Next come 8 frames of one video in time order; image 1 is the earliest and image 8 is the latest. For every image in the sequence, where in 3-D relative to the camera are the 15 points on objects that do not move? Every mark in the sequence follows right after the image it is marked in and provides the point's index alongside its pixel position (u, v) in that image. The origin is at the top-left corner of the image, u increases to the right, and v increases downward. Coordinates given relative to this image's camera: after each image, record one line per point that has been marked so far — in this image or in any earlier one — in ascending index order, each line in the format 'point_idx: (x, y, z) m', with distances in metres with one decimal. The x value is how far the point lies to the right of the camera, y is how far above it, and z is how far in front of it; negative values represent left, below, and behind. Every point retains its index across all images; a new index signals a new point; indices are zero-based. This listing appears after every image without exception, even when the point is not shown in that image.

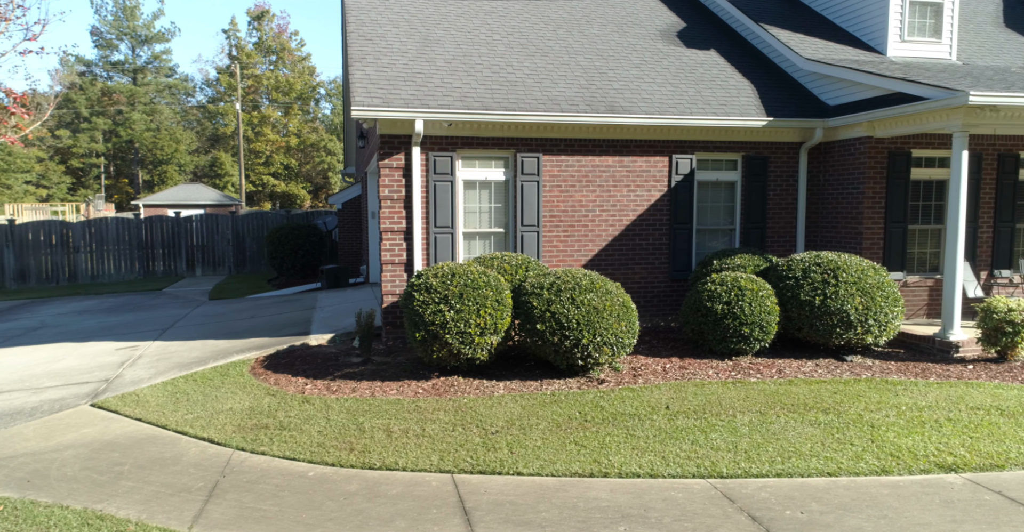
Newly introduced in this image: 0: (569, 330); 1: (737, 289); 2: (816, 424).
0: (+0.6, -0.7, +7.8) m
1: (+2.7, -0.3, +8.7) m
2: (+2.6, -1.3, +6.3) m
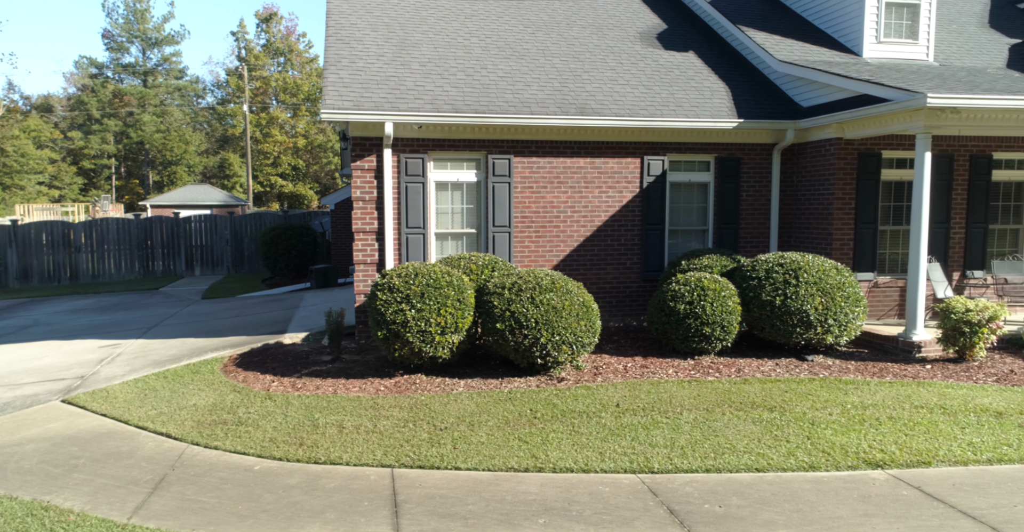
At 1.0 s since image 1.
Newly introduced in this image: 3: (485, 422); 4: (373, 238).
0: (+0.2, -0.7, +8.0) m
1: (+2.2, -0.3, +8.8) m
2: (+2.1, -1.3, +6.4) m
3: (-0.2, -1.4, +6.6) m
4: (-1.9, +0.4, +10.0) m
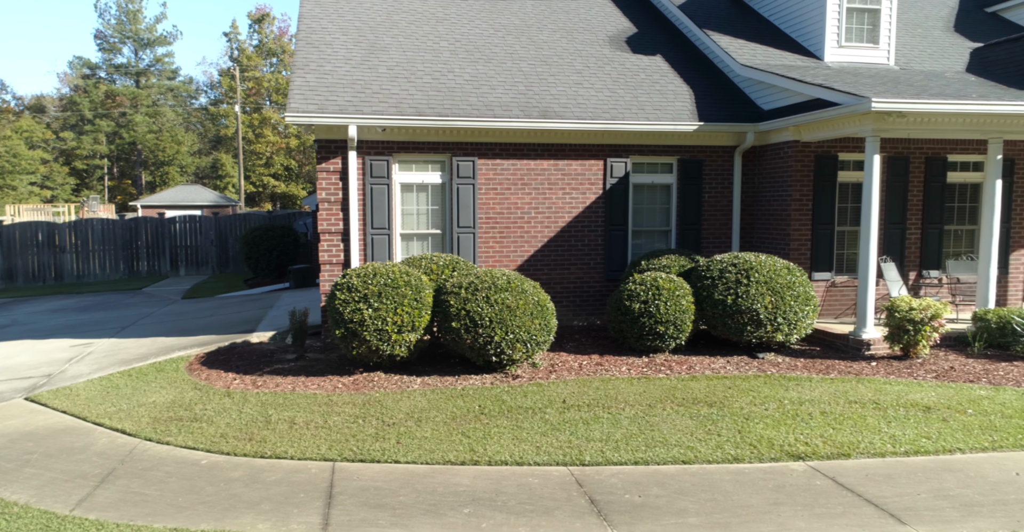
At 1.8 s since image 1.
0: (-0.3, -0.7, +8.2) m
1: (+1.7, -0.3, +9.0) m
2: (+1.6, -1.3, +6.6) m
3: (-0.7, -1.4, +6.8) m
4: (-2.4, +0.4, +10.2) m
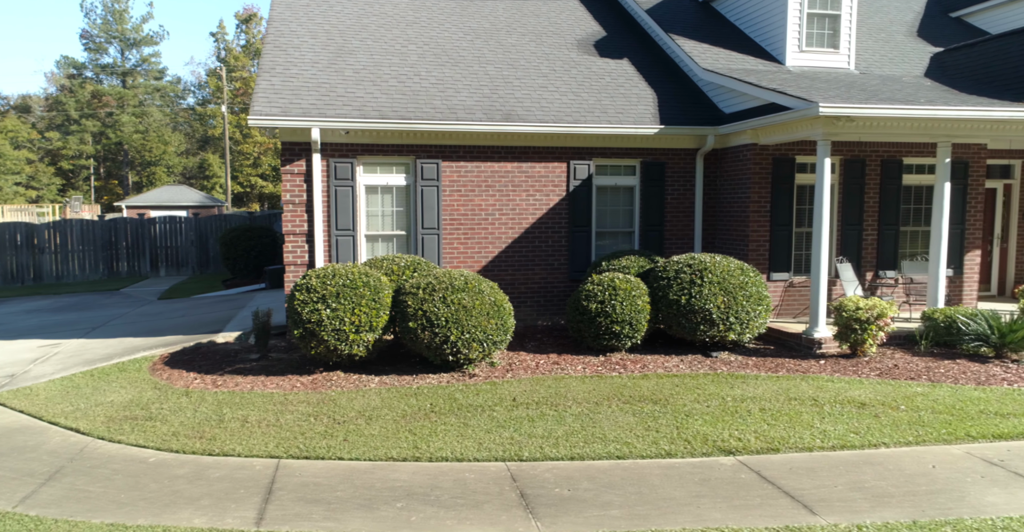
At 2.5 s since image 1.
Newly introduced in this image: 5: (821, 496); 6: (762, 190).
0: (-0.8, -0.7, +8.3) m
1: (+1.2, -0.3, +9.1) m
2: (+1.1, -1.4, +6.8) m
3: (-1.2, -1.4, +7.0) m
4: (-2.9, +0.4, +10.3) m
5: (+2.0, -1.5, +4.9) m
6: (+3.7, +1.1, +10.8) m
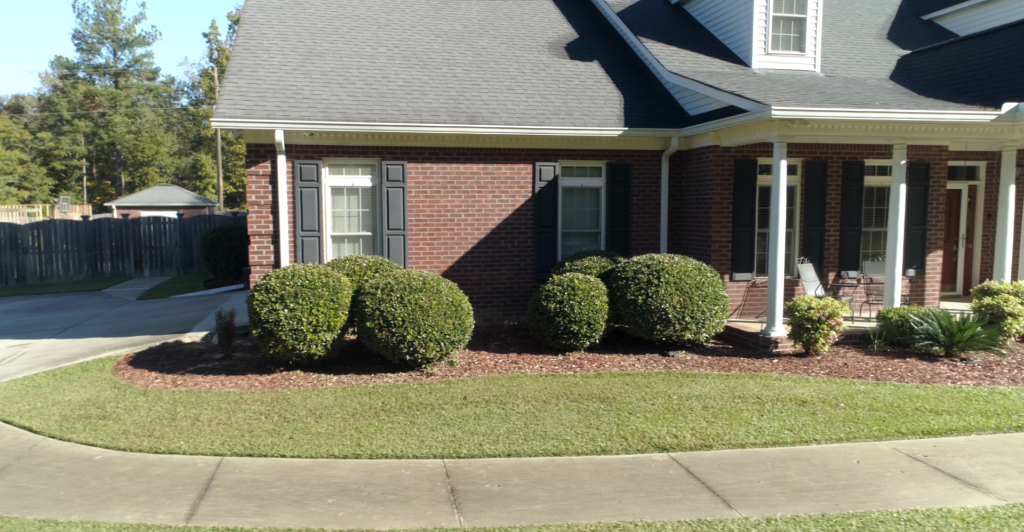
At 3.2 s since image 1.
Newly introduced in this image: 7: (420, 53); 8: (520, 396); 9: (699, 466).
0: (-1.3, -0.7, +8.4) m
1: (+0.7, -0.3, +9.3) m
2: (+0.7, -1.4, +6.9) m
3: (-1.7, -1.4, +7.1) m
4: (-3.4, +0.4, +10.4) m
5: (+1.5, -1.5, +5.0) m
6: (+3.1, +1.1, +11.0) m
7: (-1.6, +3.7, +12.7) m
8: (+0.1, -1.3, +7.5) m
9: (+1.4, -1.5, +5.5) m
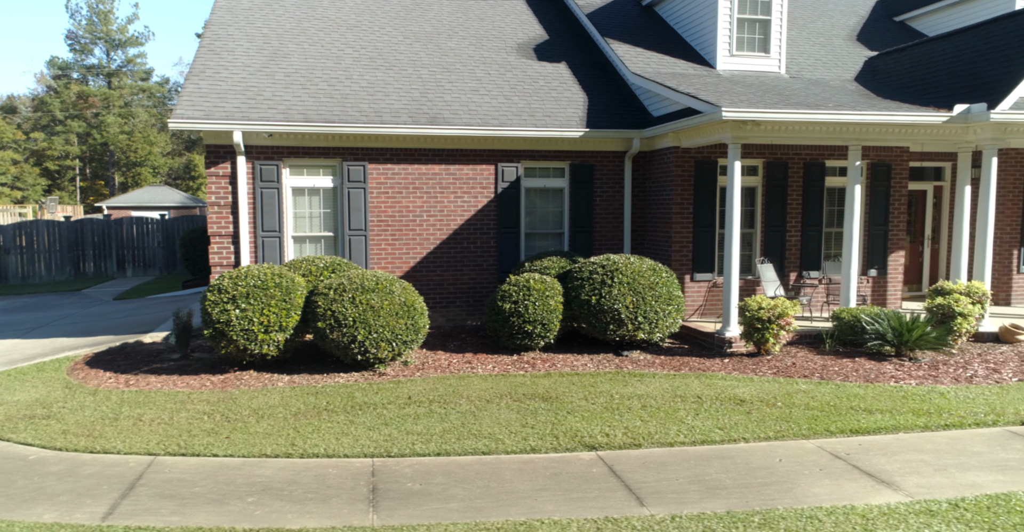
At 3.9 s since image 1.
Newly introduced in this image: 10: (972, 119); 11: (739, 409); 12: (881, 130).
0: (-1.9, -0.7, +8.5) m
1: (+0.2, -0.3, +9.3) m
2: (+0.1, -1.4, +6.9) m
3: (-2.3, -1.4, +7.1) m
4: (-4.0, +0.4, +10.5) m
5: (+1.0, -1.5, +5.0) m
6: (+2.6, +1.1, +11.0) m
7: (-2.2, +3.7, +12.8) m
8: (-0.5, -1.3, +7.6) m
9: (+0.8, -1.5, +5.5) m
10: (+5.9, +1.9, +9.5) m
11: (+2.1, -1.3, +6.8) m
12: (+4.8, +1.8, +9.7) m
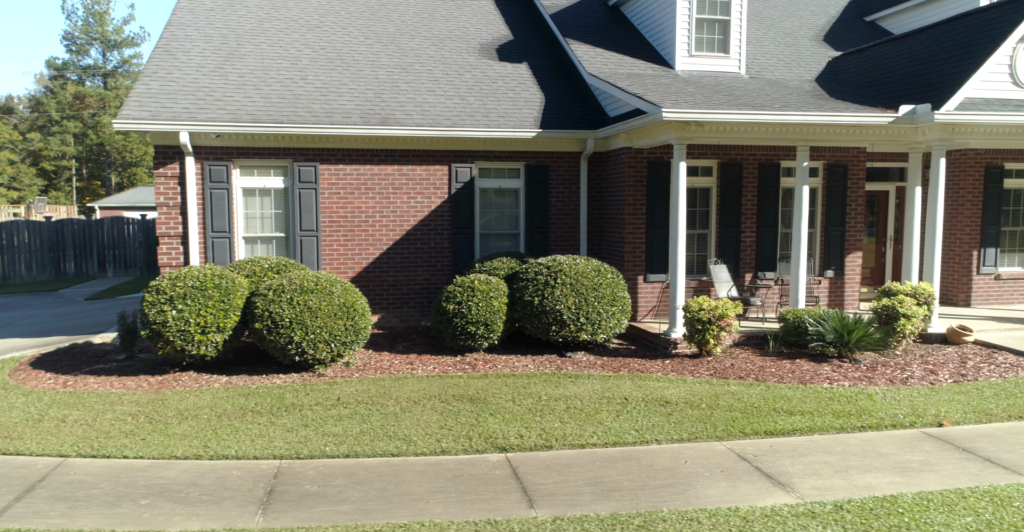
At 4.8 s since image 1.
0: (-2.6, -0.7, +8.4) m
1: (-0.6, -0.3, +9.3) m
2: (-0.6, -1.4, +6.9) m
3: (-3.0, -1.4, +7.1) m
4: (-4.7, +0.3, +10.4) m
5: (+0.3, -1.5, +5.0) m
6: (+1.9, +1.1, +11.0) m
7: (-2.9, +3.6, +12.7) m
8: (-1.2, -1.3, +7.5) m
9: (+0.1, -1.5, +5.5) m
10: (+5.2, +1.9, +9.5) m
11: (+1.4, -1.3, +6.7) m
12: (+4.1, +1.8, +9.7) m
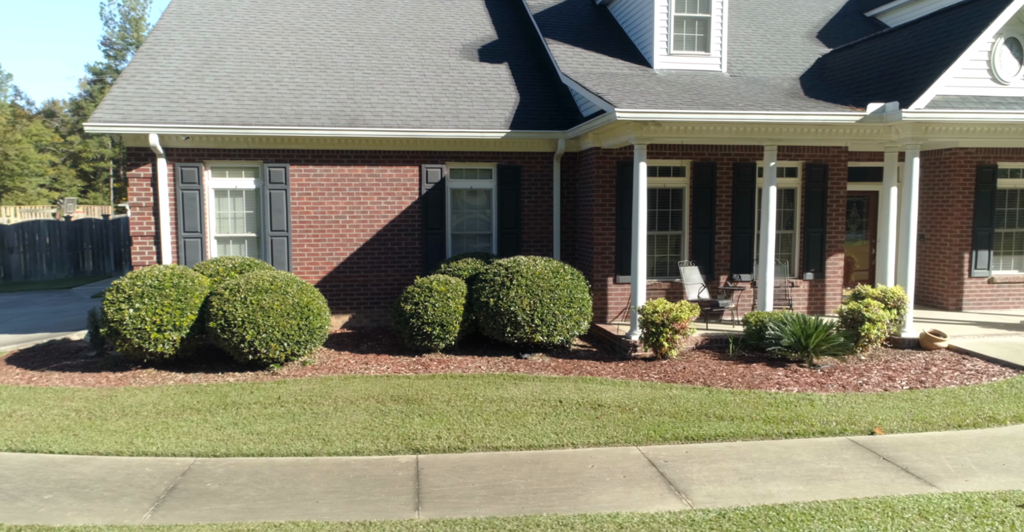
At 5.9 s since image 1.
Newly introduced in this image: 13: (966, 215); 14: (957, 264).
0: (-3.2, -0.7, +8.5) m
1: (-1.1, -0.3, +9.3) m
2: (-1.3, -1.4, +6.9) m
3: (-3.6, -1.4, +7.2) m
4: (-5.2, +0.4, +10.6) m
5: (-0.5, -1.5, +5.0) m
6: (+1.4, +1.1, +10.9) m
7: (-3.3, +3.6, +12.8) m
8: (-1.8, -1.3, +7.6) m
9: (-0.6, -1.5, +5.5) m
10: (+4.7, +1.9, +9.2) m
11: (+0.7, -1.3, +6.7) m
12: (+3.6, +1.7, +9.5) m
13: (+7.6, +0.8, +12.4) m
14: (+7.5, 0.0, +12.5) m
